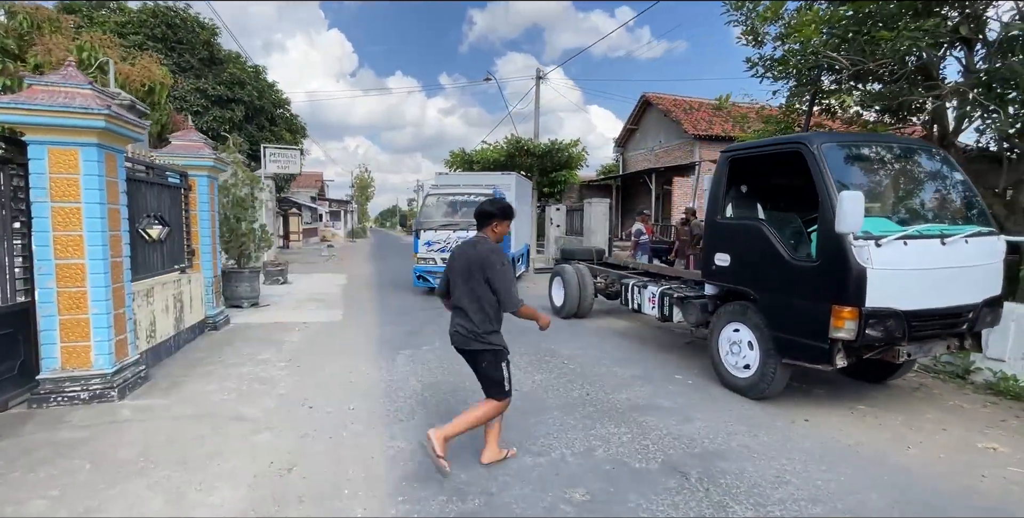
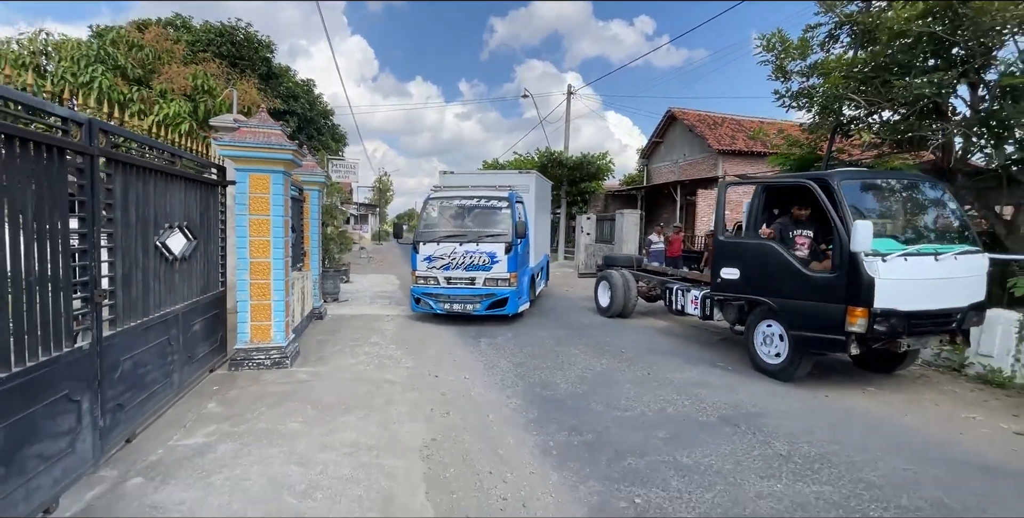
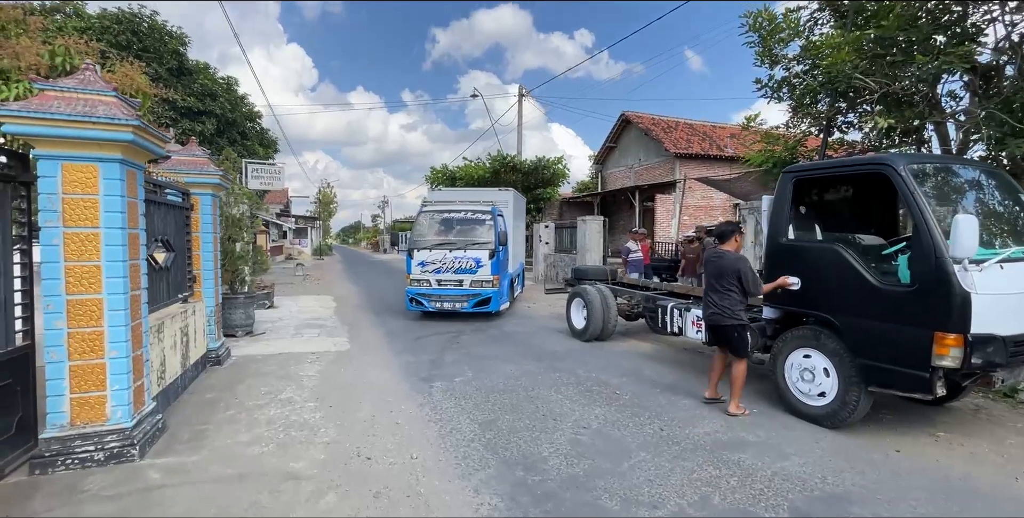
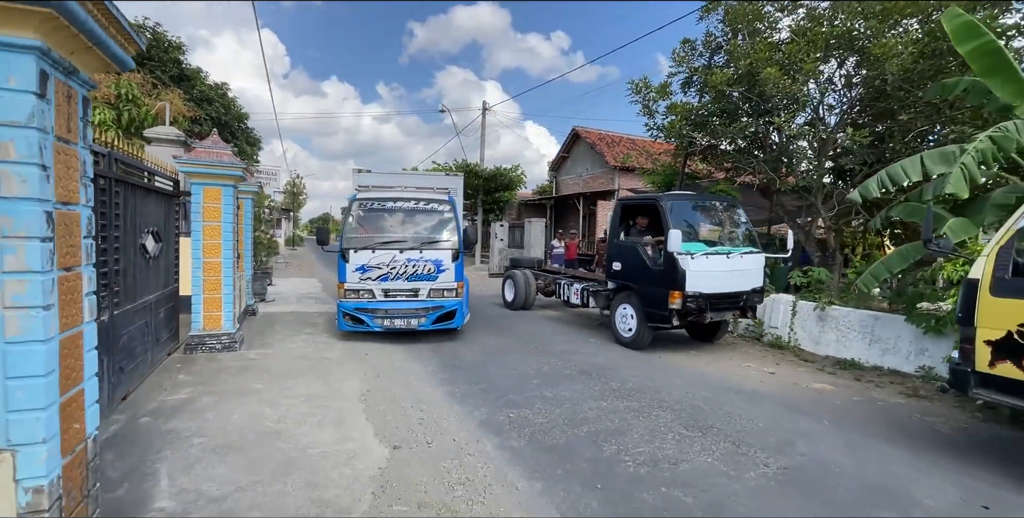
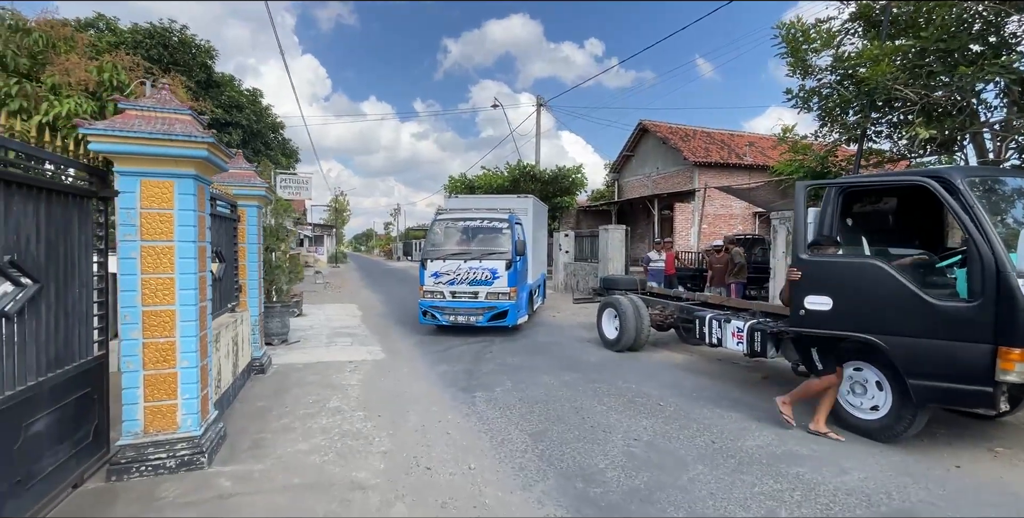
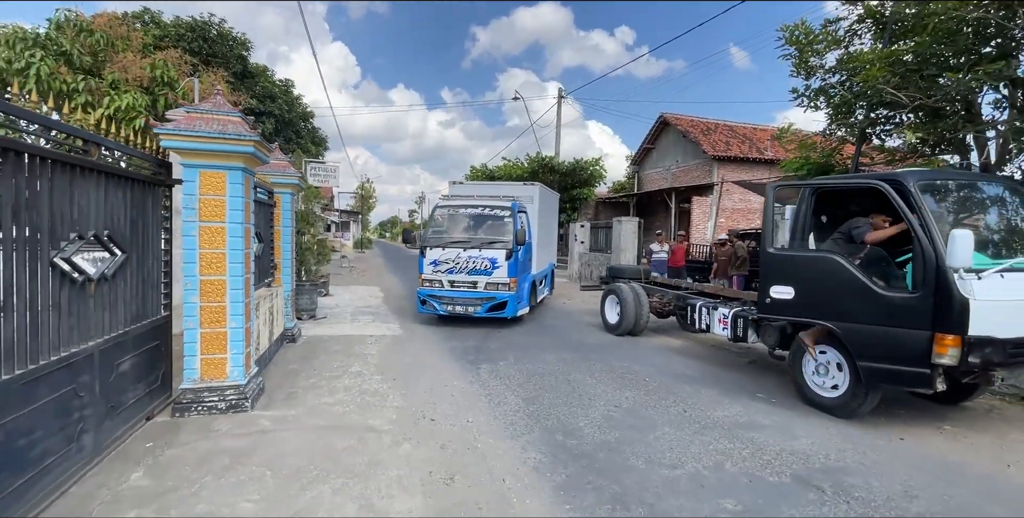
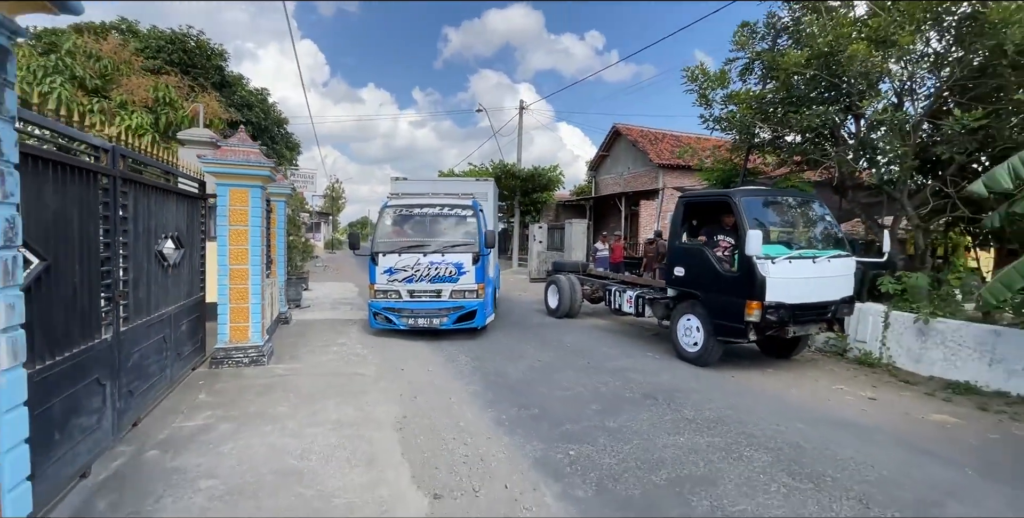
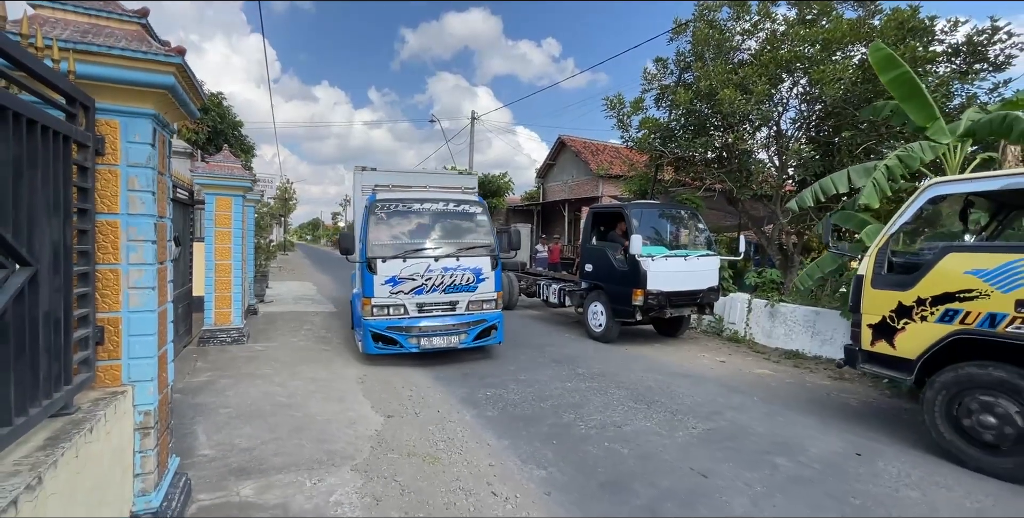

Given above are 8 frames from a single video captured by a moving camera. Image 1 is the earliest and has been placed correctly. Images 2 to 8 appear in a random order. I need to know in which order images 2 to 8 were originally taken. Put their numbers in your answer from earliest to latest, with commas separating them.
3, 5, 6, 2, 7, 4, 8
